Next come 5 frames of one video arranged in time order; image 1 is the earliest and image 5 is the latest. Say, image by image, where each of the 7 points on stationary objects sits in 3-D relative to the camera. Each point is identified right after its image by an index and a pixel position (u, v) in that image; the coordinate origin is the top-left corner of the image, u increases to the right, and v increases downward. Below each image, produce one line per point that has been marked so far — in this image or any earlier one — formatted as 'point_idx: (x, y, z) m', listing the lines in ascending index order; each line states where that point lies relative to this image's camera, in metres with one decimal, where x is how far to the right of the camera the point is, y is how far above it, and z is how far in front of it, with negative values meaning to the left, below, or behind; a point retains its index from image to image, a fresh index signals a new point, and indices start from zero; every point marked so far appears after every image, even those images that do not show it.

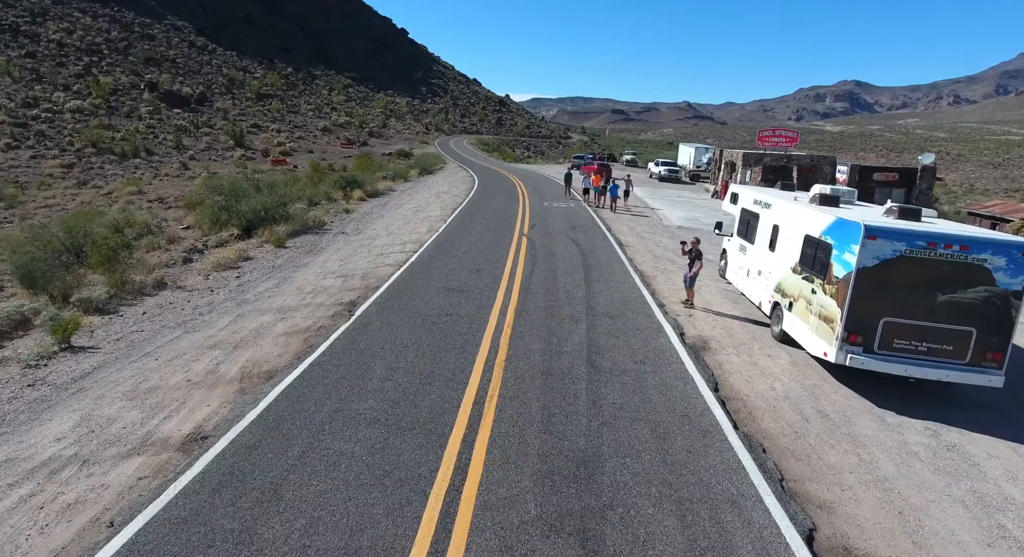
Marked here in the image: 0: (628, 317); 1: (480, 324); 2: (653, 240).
0: (+2.1, -0.7, +10.4) m
1: (-0.5, -0.8, +9.7) m
2: (+4.6, +1.2, +19.1) m
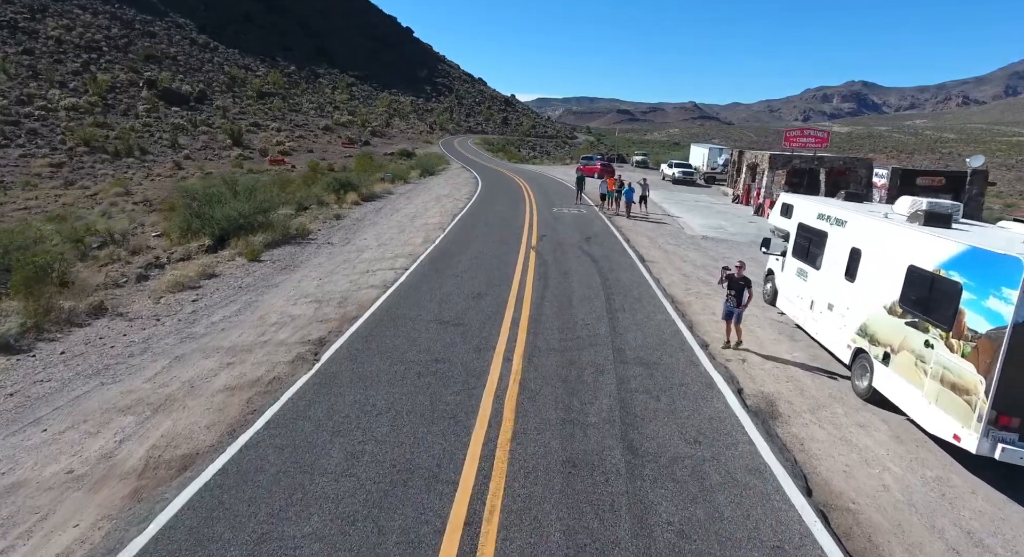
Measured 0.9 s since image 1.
0: (+2.2, -1.2, +8.2) m
1: (-0.4, -1.3, +7.5) m
2: (+4.8, +0.7, +16.9) m
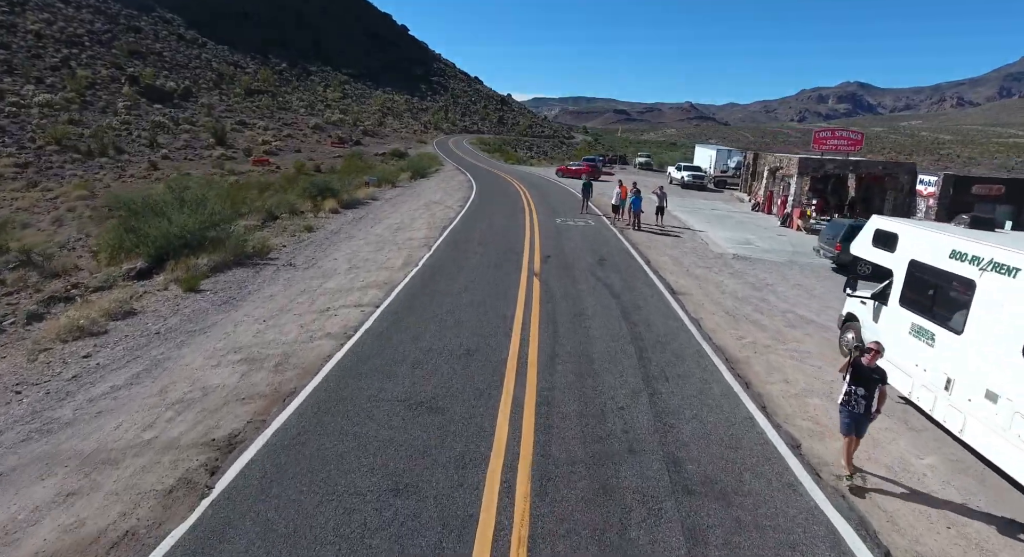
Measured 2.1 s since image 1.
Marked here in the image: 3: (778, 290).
0: (+2.2, -1.9, +5.2) m
1: (-0.4, -2.0, +4.6) m
2: (+4.7, 0.0, +13.9) m
3: (+6.2, -0.3, +13.7) m
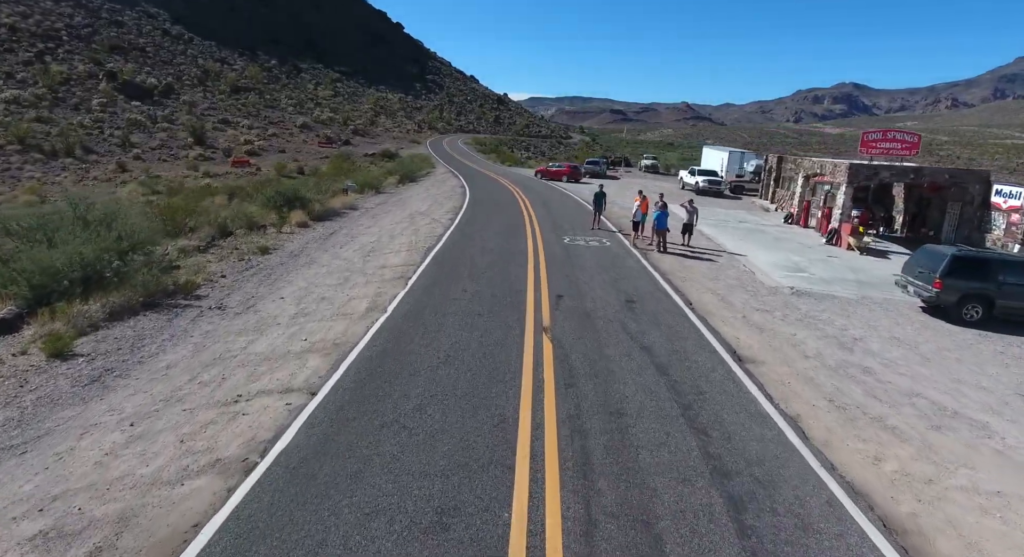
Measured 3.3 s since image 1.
0: (+2.2, -2.9, +1.6) m
1: (-0.3, -2.9, +0.9) m
2: (+4.7, -1.0, +10.3) m
3: (+6.2, -1.2, +10.1) m
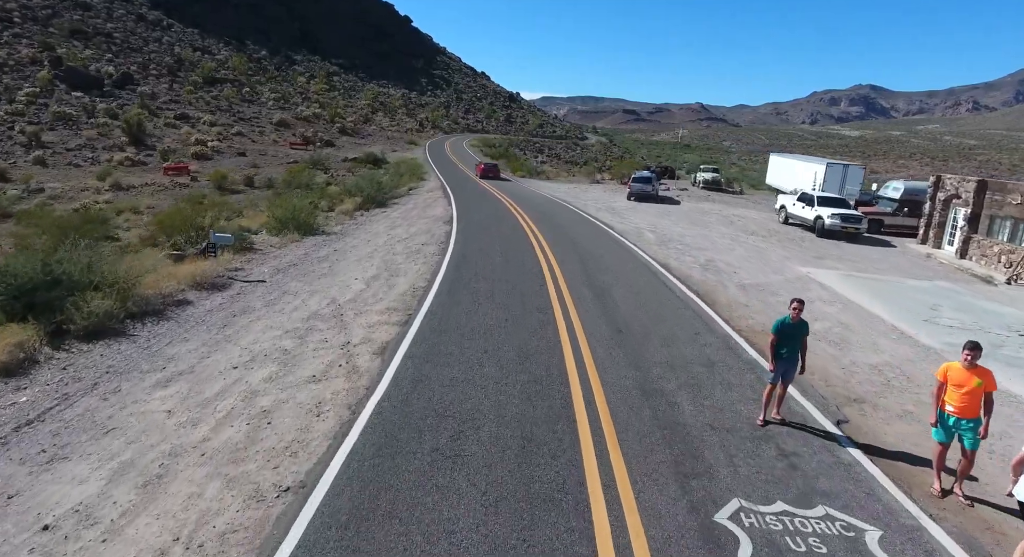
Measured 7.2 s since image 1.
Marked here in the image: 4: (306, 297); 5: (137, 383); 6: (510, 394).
0: (+2.2, -6.4, -11.9) m
1: (-0.4, -6.4, -12.5) m
2: (+4.8, -4.5, -3.2) m
3: (+6.3, -4.8, -3.5) m
4: (-4.6, -0.3, +12.9) m
5: (-5.5, -1.4, +8.7) m
6: (0.0, -1.5, +7.7) m
